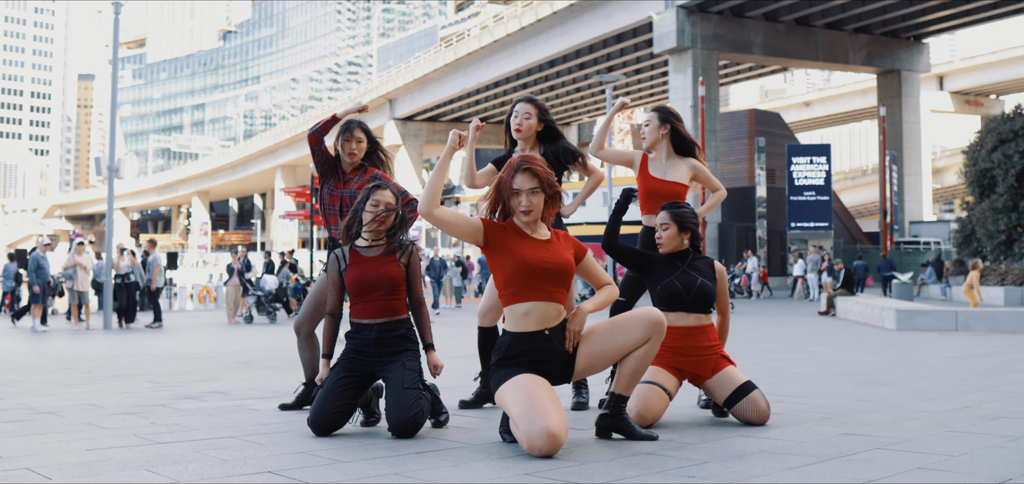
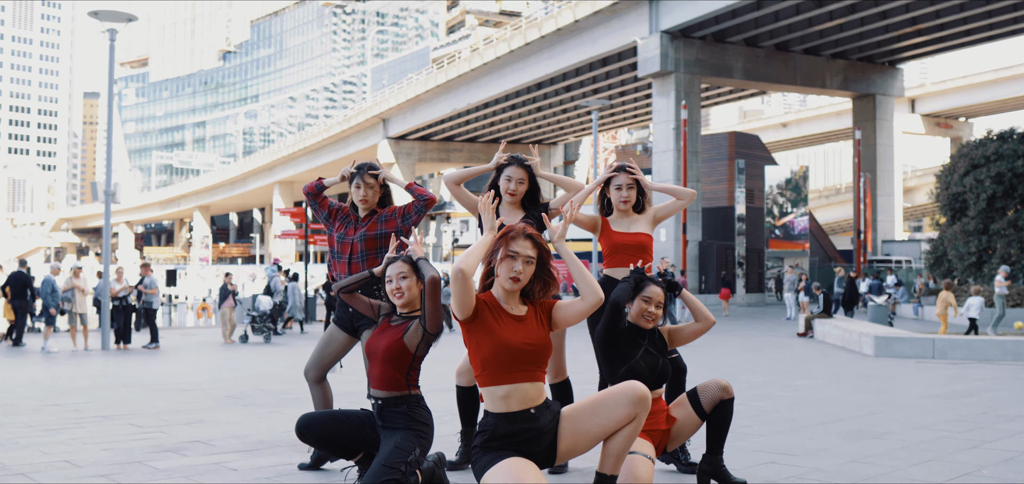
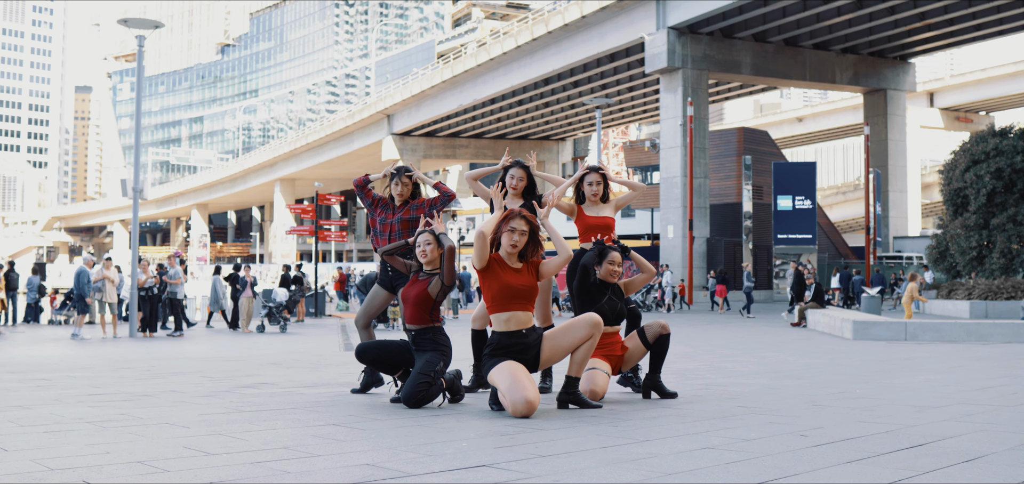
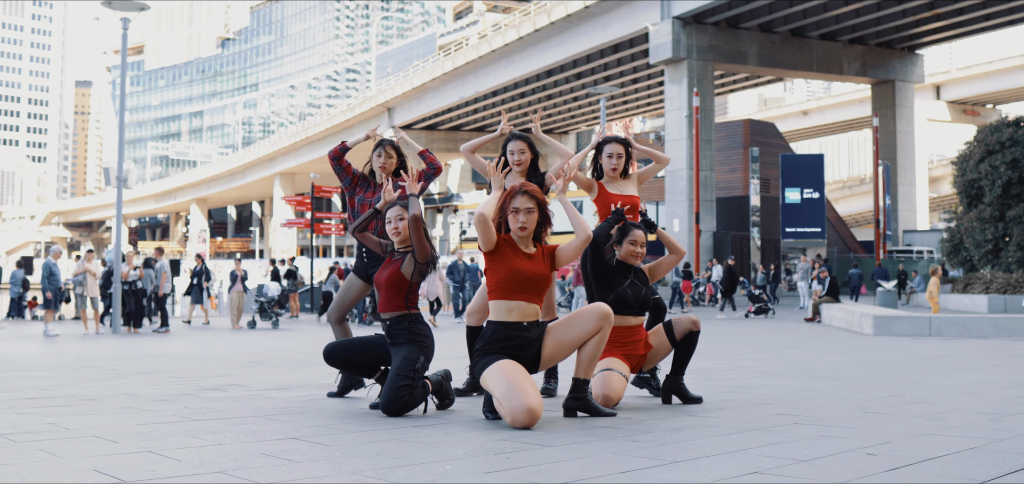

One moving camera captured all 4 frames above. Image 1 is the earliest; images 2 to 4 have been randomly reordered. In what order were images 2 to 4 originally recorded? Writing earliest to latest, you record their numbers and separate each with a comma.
4, 3, 2
